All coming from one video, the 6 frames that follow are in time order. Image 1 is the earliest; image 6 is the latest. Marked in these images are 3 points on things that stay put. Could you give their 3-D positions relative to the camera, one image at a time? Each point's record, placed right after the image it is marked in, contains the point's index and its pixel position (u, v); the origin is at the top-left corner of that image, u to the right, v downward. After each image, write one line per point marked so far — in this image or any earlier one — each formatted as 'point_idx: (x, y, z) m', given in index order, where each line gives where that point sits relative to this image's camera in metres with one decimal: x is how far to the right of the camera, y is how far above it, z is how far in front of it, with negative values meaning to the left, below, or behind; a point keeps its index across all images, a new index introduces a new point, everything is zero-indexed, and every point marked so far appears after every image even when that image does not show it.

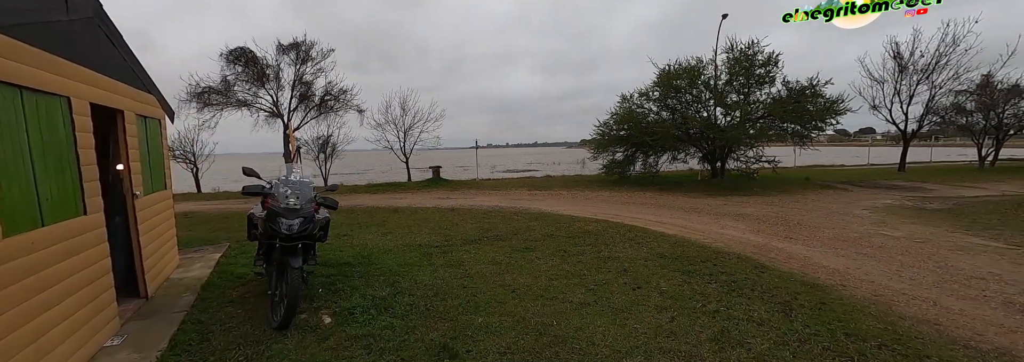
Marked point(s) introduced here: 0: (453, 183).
0: (-3.1, -0.2, +18.6) m
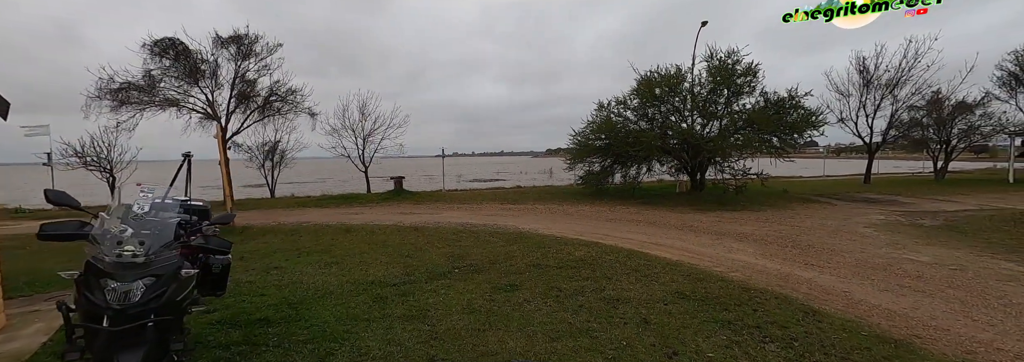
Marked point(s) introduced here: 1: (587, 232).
0: (-4.5, -0.8, +17.1) m
1: (+1.8, -1.2, +8.8) m
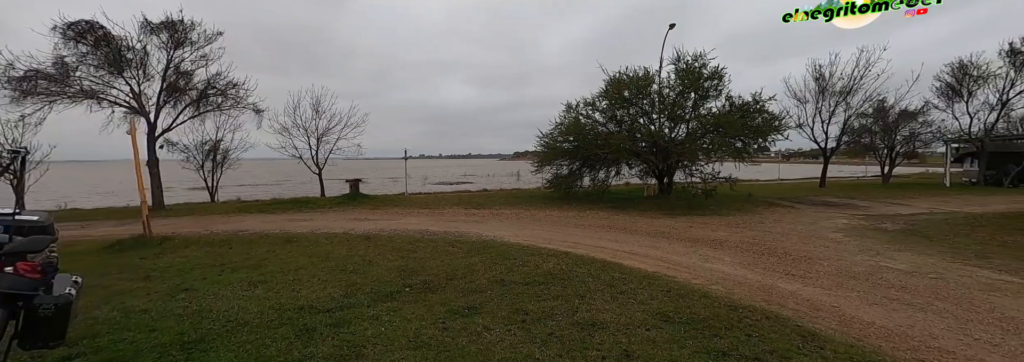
0: (-6.0, -0.9, +15.9) m
1: (+1.0, -1.3, +8.2) m
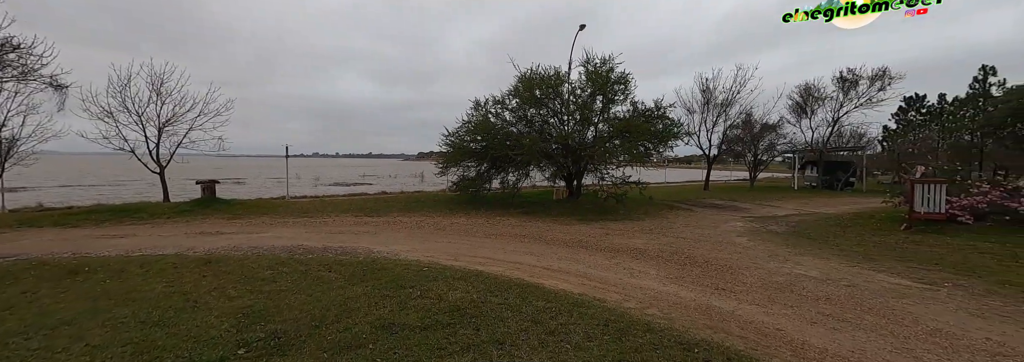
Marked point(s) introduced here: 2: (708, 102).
0: (-9.5, -1.0, +12.7) m
1: (-0.9, -1.4, +6.9) m
2: (+10.1, +4.0, +18.6) m
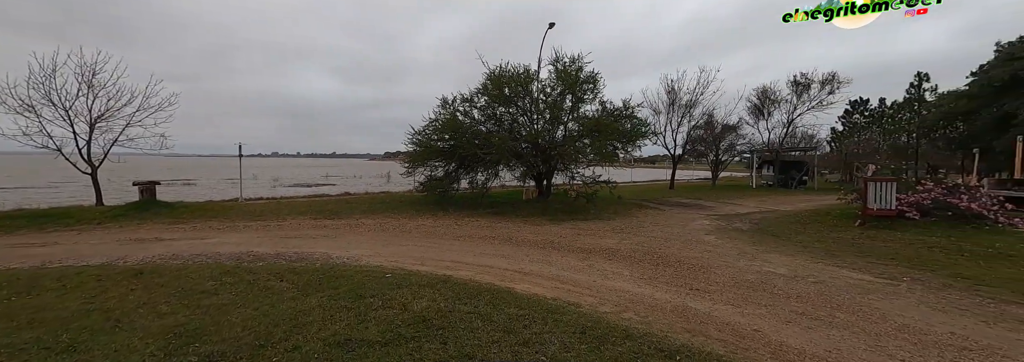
0: (-10.5, -1.0, +11.6) m
1: (-1.5, -1.4, +6.5) m
2: (+8.6, +4.1, +19.1) m
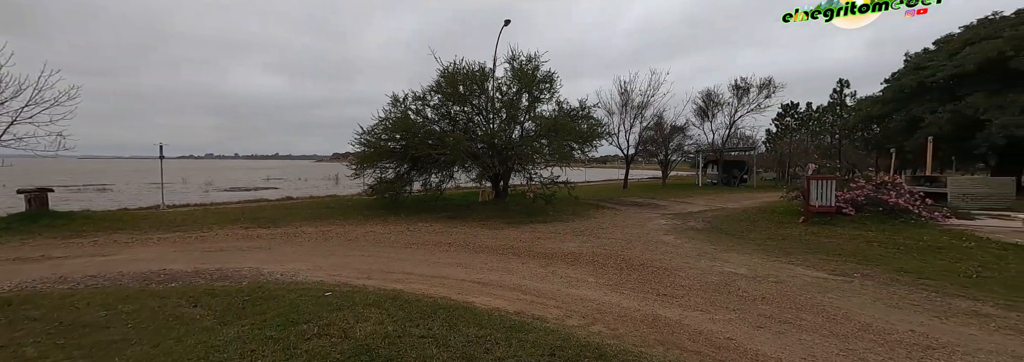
0: (-11.8, -1.2, +9.8) m
1: (-2.1, -1.5, +5.9) m
2: (+6.2, +4.1, +19.6) m
